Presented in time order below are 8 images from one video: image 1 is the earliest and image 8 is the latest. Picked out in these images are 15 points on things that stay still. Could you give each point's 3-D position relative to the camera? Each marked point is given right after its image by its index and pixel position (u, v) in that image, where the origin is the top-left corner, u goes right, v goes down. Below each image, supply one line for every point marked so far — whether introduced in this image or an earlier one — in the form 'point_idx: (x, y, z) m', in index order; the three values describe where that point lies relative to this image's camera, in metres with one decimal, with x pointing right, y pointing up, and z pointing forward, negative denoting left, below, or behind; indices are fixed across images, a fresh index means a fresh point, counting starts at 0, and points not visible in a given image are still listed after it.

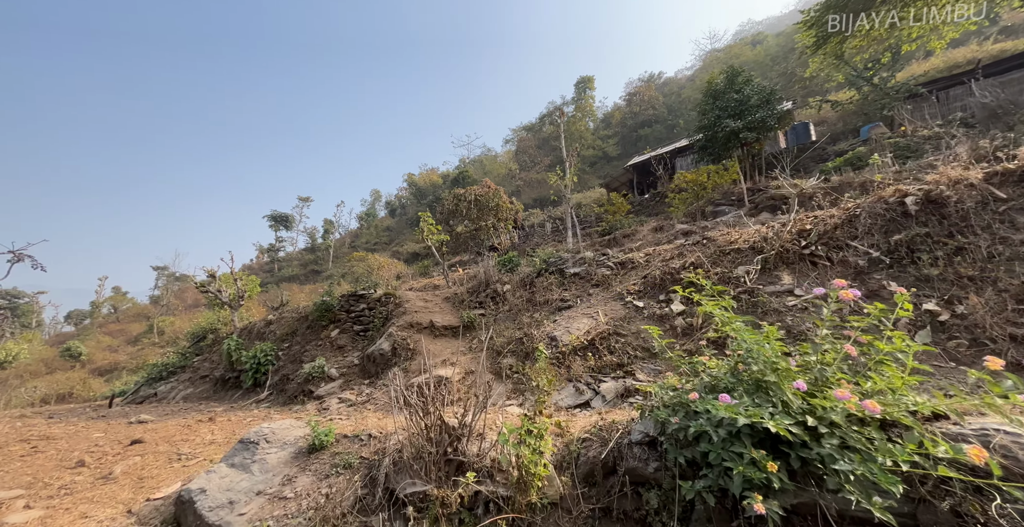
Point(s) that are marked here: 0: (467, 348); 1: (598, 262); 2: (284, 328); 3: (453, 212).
0: (-0.6, -1.2, +5.4) m
1: (+1.4, 0.0, +6.0) m
2: (-4.6, -1.3, +7.6) m
3: (-2.9, +2.2, +16.6) m
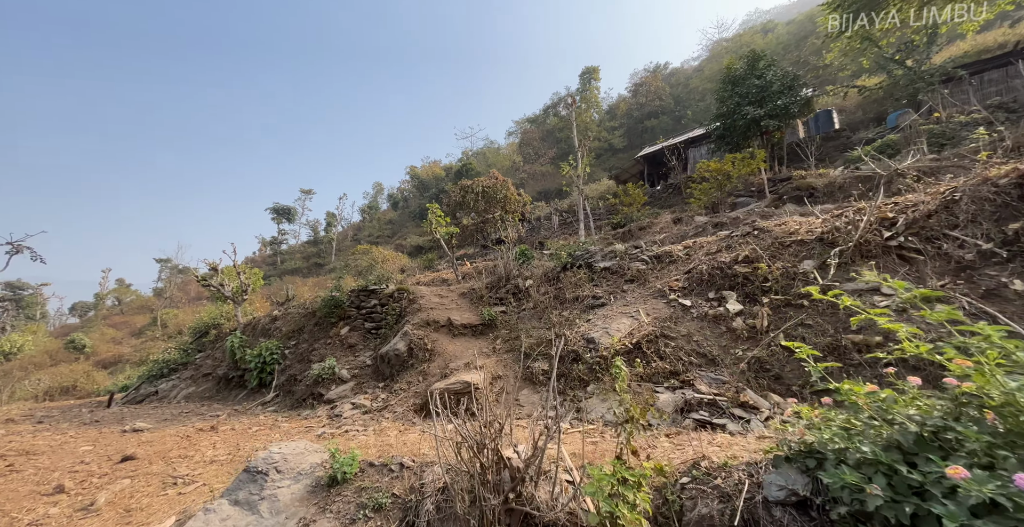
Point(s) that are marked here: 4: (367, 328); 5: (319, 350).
0: (-0.3, -1.1, +4.9) m
1: (+1.8, +0.1, +5.5) m
2: (-4.3, -1.2, +7.2) m
3: (-2.5, +2.5, +16.1) m
4: (-2.4, -1.1, +6.3) m
5: (-3.2, -1.4, +6.2) m
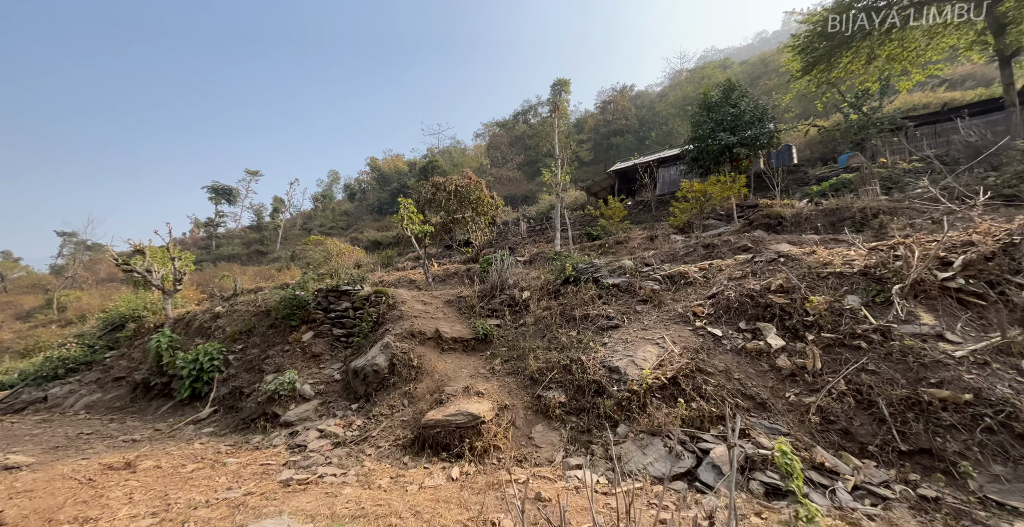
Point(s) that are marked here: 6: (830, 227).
0: (-0.3, -1.2, +4.3) m
1: (+1.8, -0.1, +5.1) m
2: (-4.5, -1.0, +6.1) m
3: (-3.5, +2.5, +15.2) m
4: (-2.6, -1.0, +5.4) m
5: (-3.3, -1.3, +5.2) m
6: (+8.9, +1.1, +10.6) m
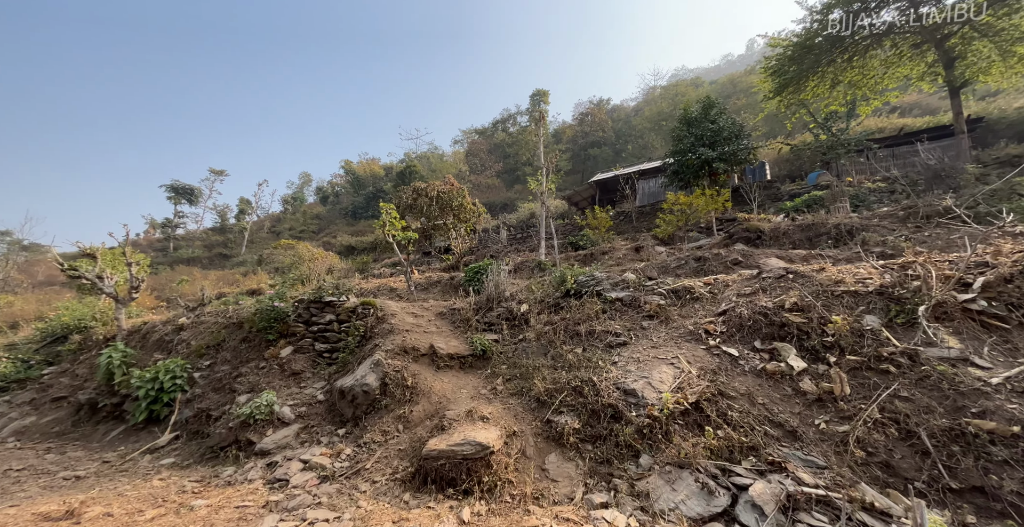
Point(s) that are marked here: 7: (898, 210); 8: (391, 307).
0: (-0.2, -1.4, +4.0) m
1: (+1.8, -0.3, +5.0) m
2: (-4.6, -1.1, +5.6) m
3: (-4.1, +2.2, +14.8) m
4: (-2.6, -1.2, +5.0) m
5: (-3.3, -1.4, +4.7) m
6: (+8.5, +0.6, +11.0) m
7: (+11.9, +1.7, +11.7) m
8: (-1.8, -0.6, +5.5) m
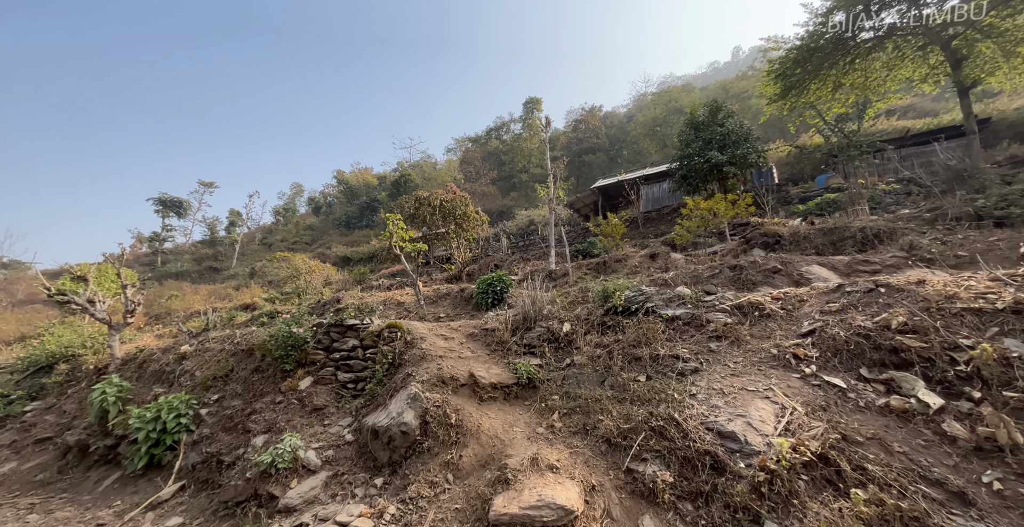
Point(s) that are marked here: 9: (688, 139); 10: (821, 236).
0: (+0.3, -1.6, +3.5) m
1: (+2.3, -0.5, +4.5) m
2: (-4.0, -1.4, +5.0) m
3: (-3.8, +1.8, +14.3) m
4: (-2.0, -1.4, +4.5) m
5: (-2.7, -1.7, +4.2) m
6: (+9.0, +0.5, +10.6) m
7: (+12.3, +1.6, +11.4) m
8: (-1.3, -0.9, +5.0) m
9: (+8.2, +5.8, +17.5) m
10: (+9.1, +0.8, +11.0) m
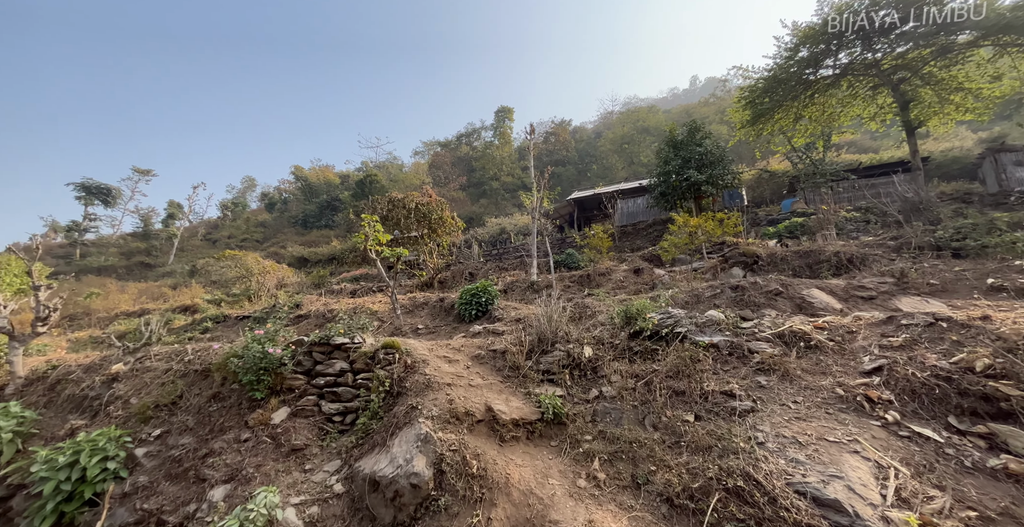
0: (+0.6, -1.7, +2.9) m
1: (+2.5, -0.7, +4.1) m
2: (-3.9, -1.4, +4.0) m
3: (-4.4, +1.6, +13.3) m
4: (-1.8, -1.5, +3.7) m
5: (-2.5, -1.7, +3.3) m
6: (+8.6, -0.1, +10.9) m
7: (+11.9, +0.8, +12.0) m
8: (-1.1, -1.0, +4.3) m
9: (+7.4, +5.0, +17.8) m
10: (+8.7, +0.1, +11.3) m
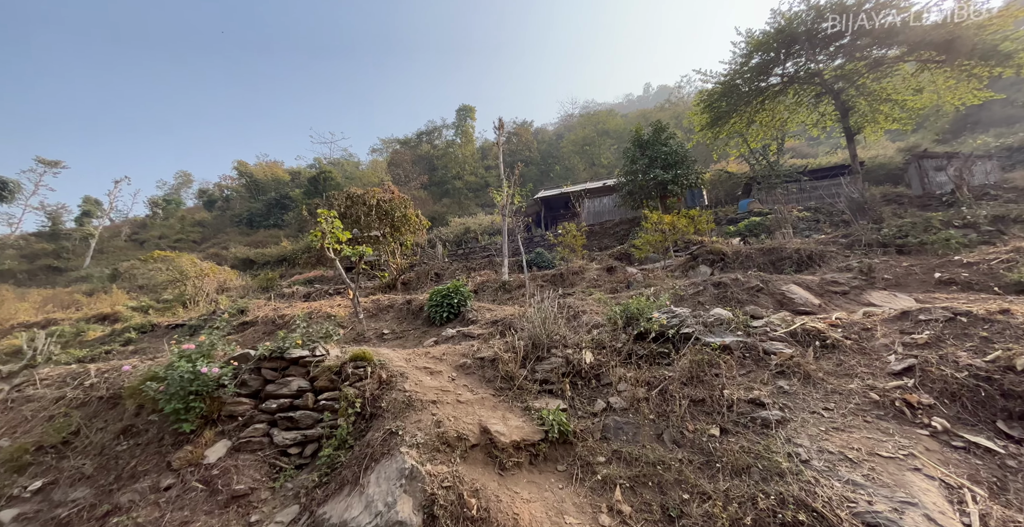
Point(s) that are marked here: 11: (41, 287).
0: (+0.7, -1.6, +2.5) m
1: (+2.4, -0.7, +3.8) m
2: (-3.9, -1.4, +3.1) m
3: (-5.3, +1.6, +12.3) m
4: (-1.8, -1.4, +2.9) m
5: (-2.5, -1.7, +2.5) m
6: (+7.8, -0.1, +11.2) m
7: (+11.0, +0.9, +12.6) m
8: (-1.1, -0.9, +3.6) m
9: (+5.8, +5.1, +17.9) m
10: (+7.8, +0.2, +11.6) m
11: (-19.9, -1.0, +16.7) m
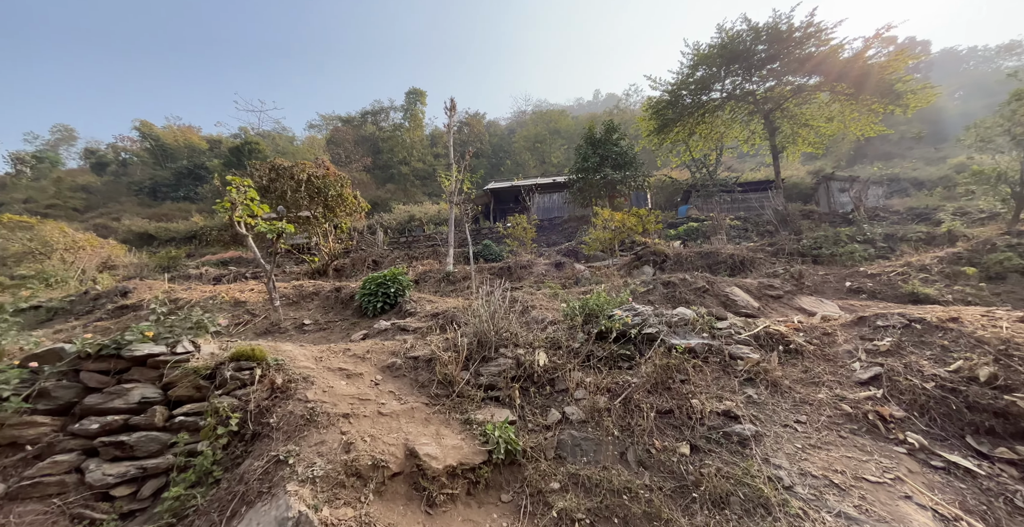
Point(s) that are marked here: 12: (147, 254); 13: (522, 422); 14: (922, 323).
0: (+0.3, -1.5, +1.9) m
1: (+1.9, -0.6, +3.6) m
2: (-4.3, -1.0, +1.9) m
3: (-6.9, +2.2, +10.8) m
4: (-2.2, -1.2, +2.0) m
5: (-2.8, -1.4, +1.5) m
6: (+6.2, -0.2, +11.6) m
7: (+9.1, +0.6, +13.5) m
8: (-1.6, -0.7, +2.8) m
9: (+3.5, +5.2, +17.9) m
10: (+6.1, +0.1, +12.0) m
11: (-22.0, +0.4, +13.0) m
12: (-12.8, +0.4, +13.6) m
13: (+0.1, -1.2, +2.8) m
14: (+3.5, -0.5, +3.3) m
